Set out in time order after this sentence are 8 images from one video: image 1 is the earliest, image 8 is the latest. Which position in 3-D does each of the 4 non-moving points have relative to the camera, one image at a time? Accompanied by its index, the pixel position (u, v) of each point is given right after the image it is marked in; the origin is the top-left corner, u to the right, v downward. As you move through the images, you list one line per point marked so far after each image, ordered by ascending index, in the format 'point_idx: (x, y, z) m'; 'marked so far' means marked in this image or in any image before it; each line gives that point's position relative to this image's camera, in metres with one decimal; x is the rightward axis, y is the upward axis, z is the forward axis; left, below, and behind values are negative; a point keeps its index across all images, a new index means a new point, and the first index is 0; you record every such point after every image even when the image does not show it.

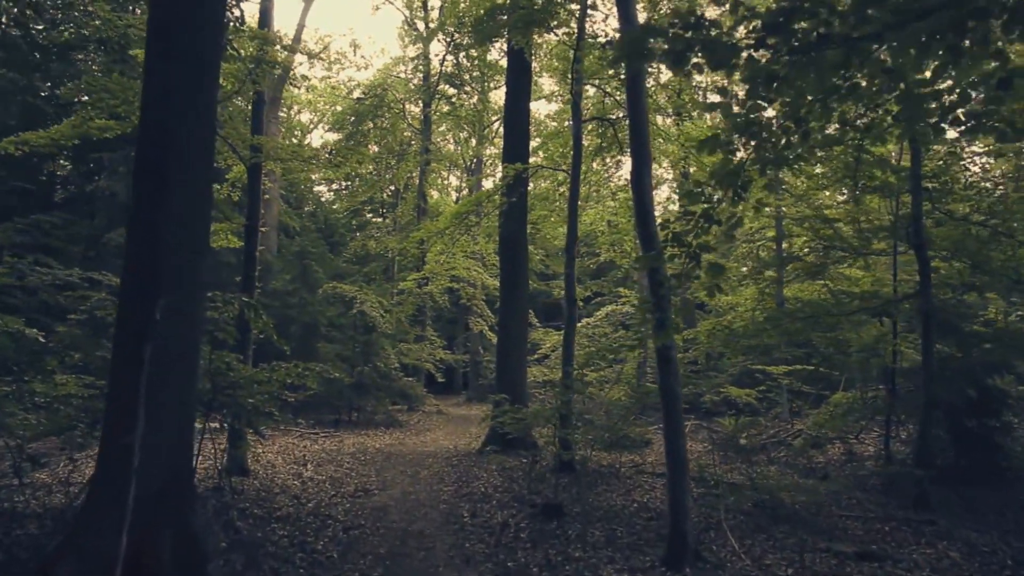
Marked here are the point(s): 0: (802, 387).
0: (+4.8, -1.6, +12.8) m
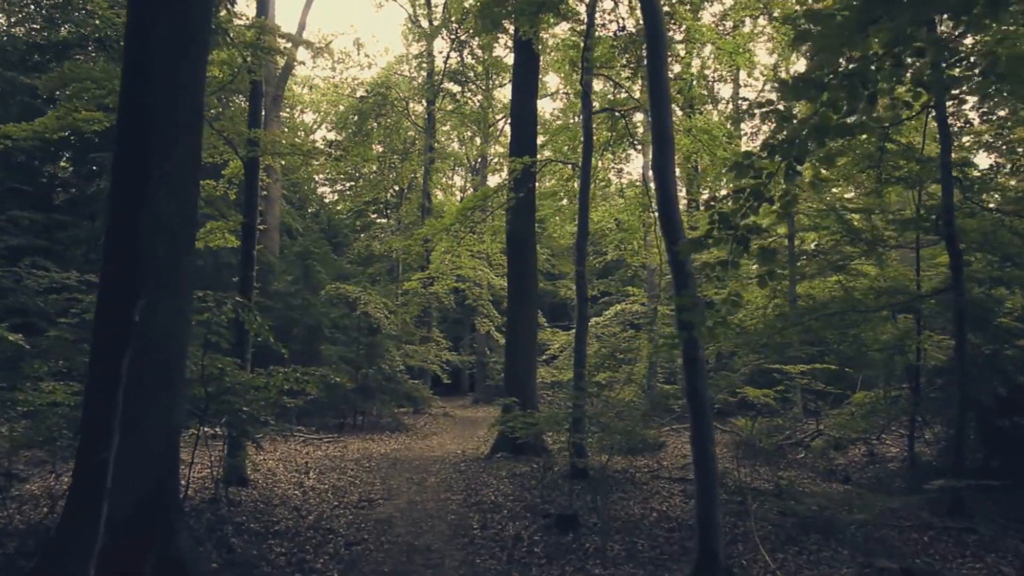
0: (+4.9, -1.6, +12.3) m
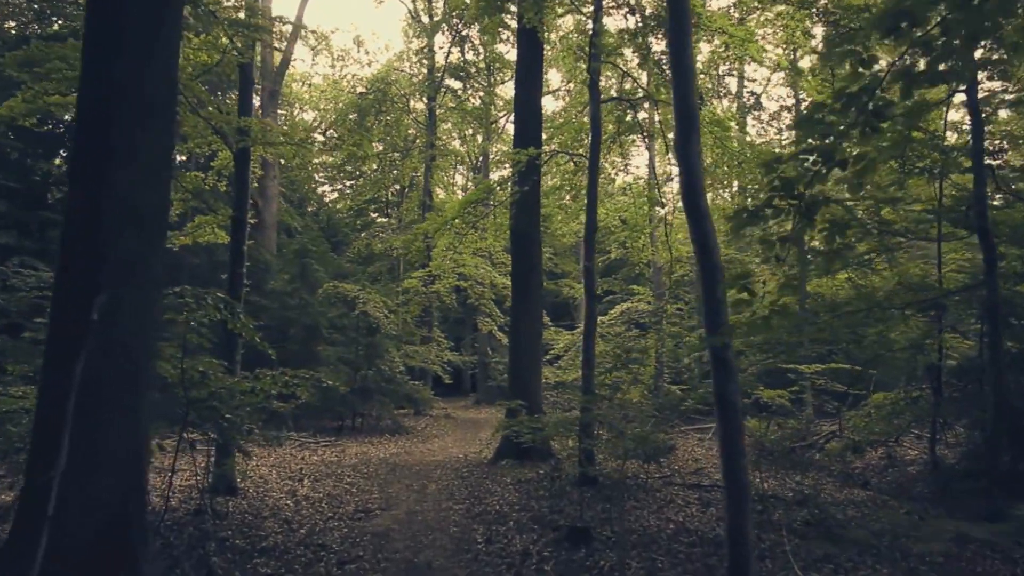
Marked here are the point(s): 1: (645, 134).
0: (+5.0, -1.5, +11.8) m
1: (+2.4, +2.7, +13.6) m
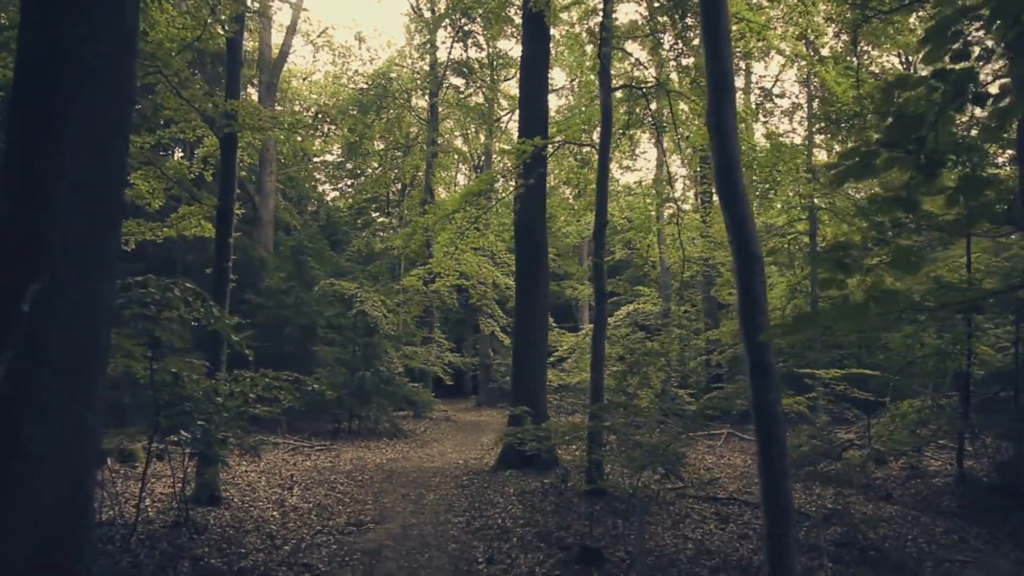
0: (+5.1, -1.5, +11.2) m
1: (+2.5, +2.7, +13.1) m
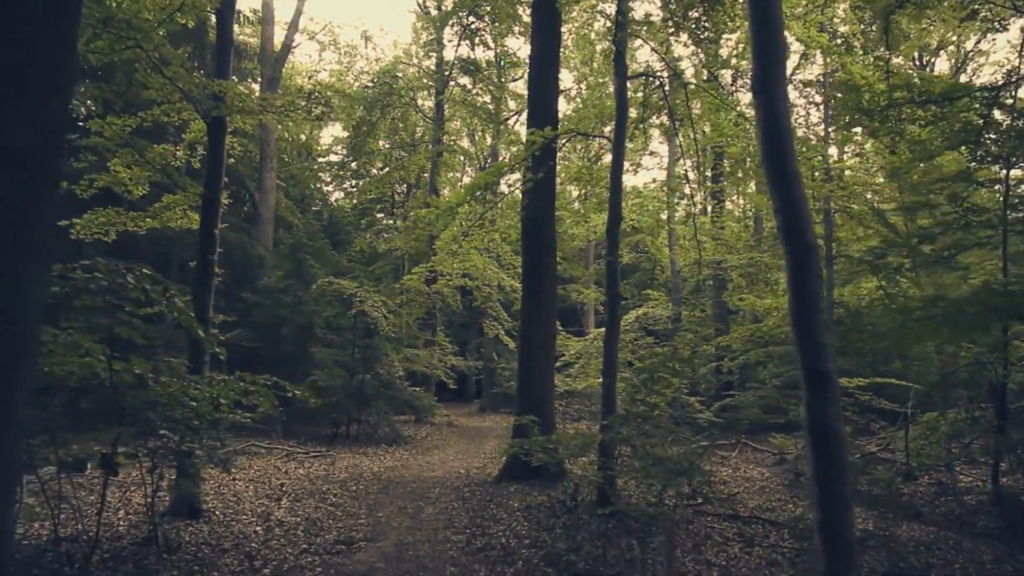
0: (+5.1, -1.6, +10.6) m
1: (+2.6, +2.7, +12.4) m
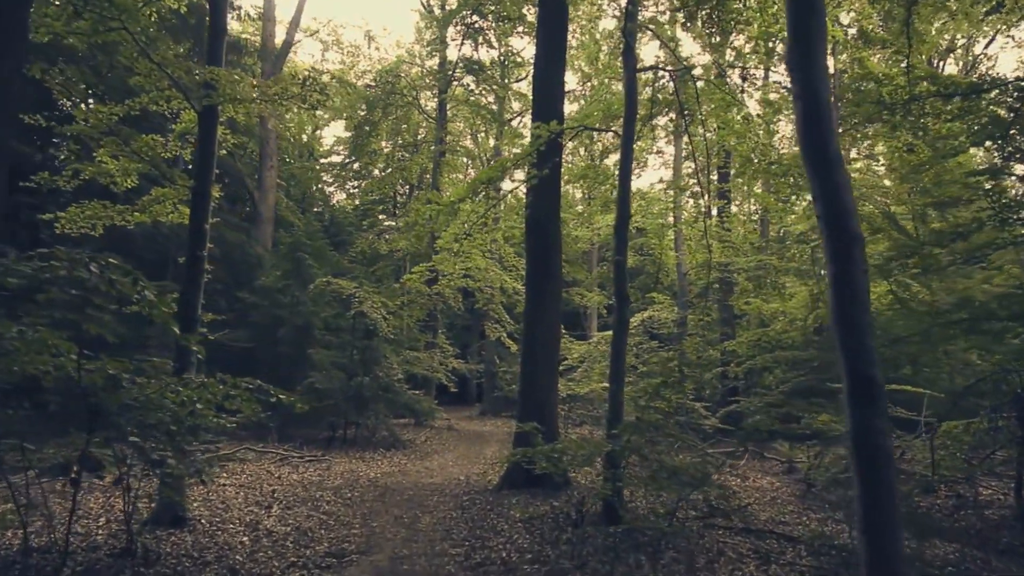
0: (+5.2, -1.6, +10.2) m
1: (+2.7, +2.7, +12.1) m
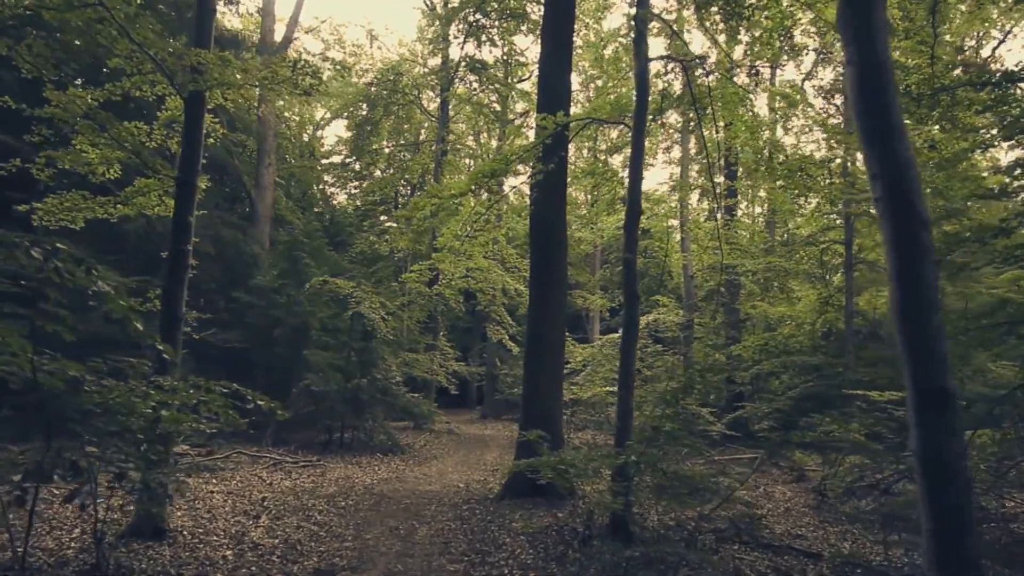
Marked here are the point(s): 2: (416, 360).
0: (+5.2, -1.7, +9.7) m
1: (+2.7, +2.6, +11.6) m
2: (-2.2, -1.6, +17.6) m
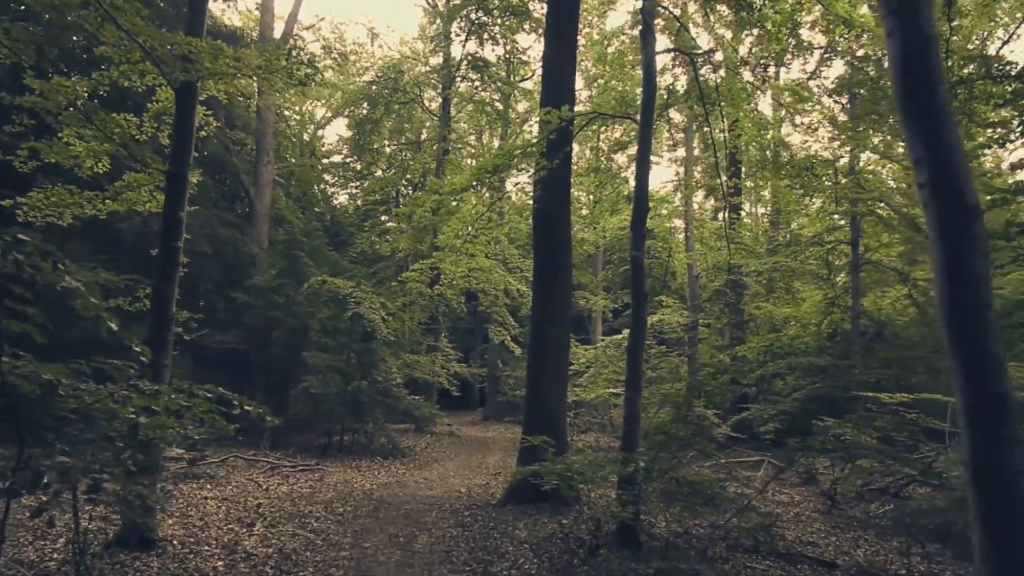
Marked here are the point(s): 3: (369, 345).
0: (+5.2, -1.7, +9.5) m
1: (+2.8, +2.6, +11.4) m
2: (-2.1, -1.6, +17.3) m
3: (-2.8, -1.1, +15.4) m
